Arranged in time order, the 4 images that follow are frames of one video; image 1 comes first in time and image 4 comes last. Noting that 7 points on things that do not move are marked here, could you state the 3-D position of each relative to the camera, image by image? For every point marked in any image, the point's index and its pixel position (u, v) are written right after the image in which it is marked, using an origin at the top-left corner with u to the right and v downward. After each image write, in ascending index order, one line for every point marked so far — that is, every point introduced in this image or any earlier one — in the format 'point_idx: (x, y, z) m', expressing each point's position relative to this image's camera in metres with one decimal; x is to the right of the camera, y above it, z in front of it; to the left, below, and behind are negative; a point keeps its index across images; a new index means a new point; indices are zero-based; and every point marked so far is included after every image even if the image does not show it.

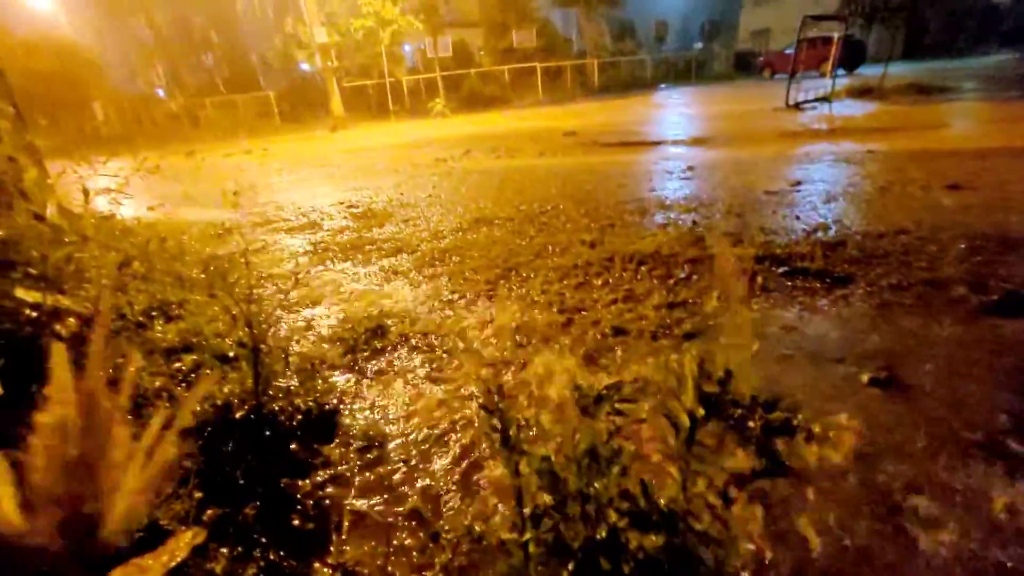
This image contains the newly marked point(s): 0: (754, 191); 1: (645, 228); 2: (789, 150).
0: (+4.2, +1.6, +7.6) m
1: (+2.1, +1.0, +7.0) m
2: (+5.6, +2.7, +9.1) m
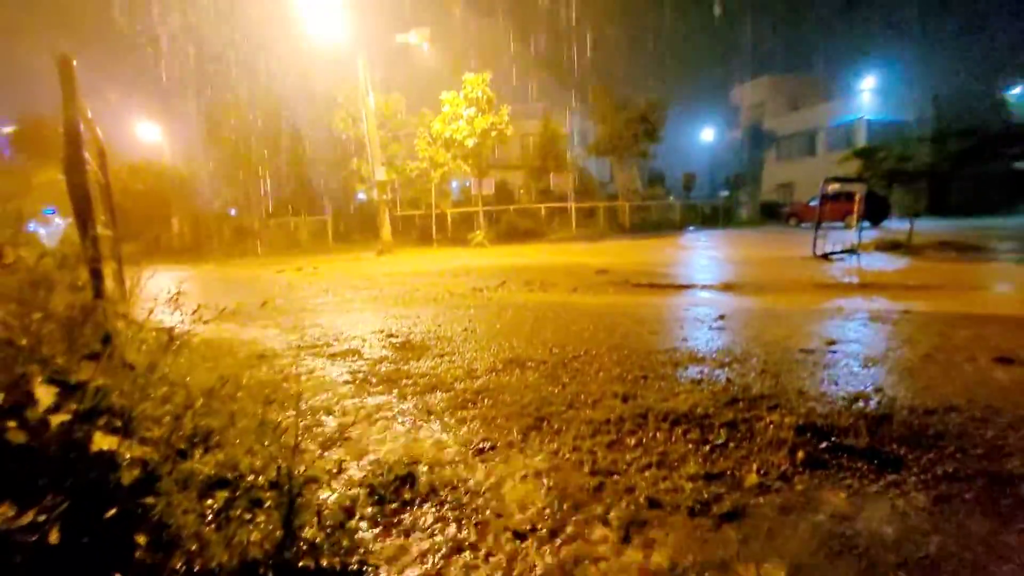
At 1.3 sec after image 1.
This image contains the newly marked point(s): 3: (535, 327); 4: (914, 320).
0: (+4.8, -1.0, +7.6) m
1: (+2.6, -1.5, +7.0) m
2: (+6.3, -0.3, +9.1) m
3: (+0.4, -0.8, +9.0) m
4: (+7.4, -0.6, +8.1) m
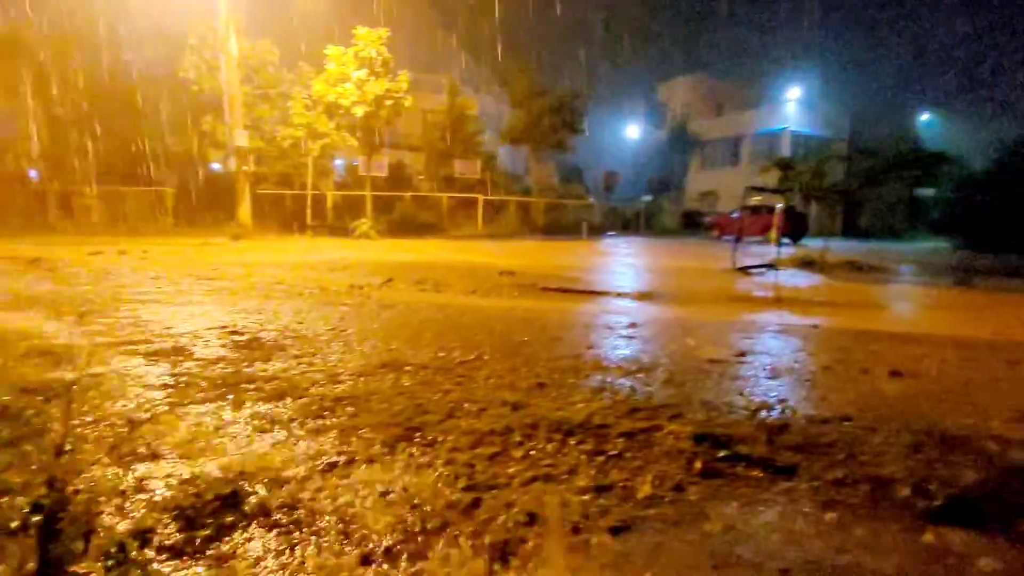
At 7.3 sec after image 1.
0: (+2.9, -1.1, +7.1) m
1: (+0.9, -1.4, +6.2) m
2: (+4.3, -0.6, +8.9) m
3: (-1.6, -0.8, +7.9) m
4: (+5.4, -0.9, +8.1) m
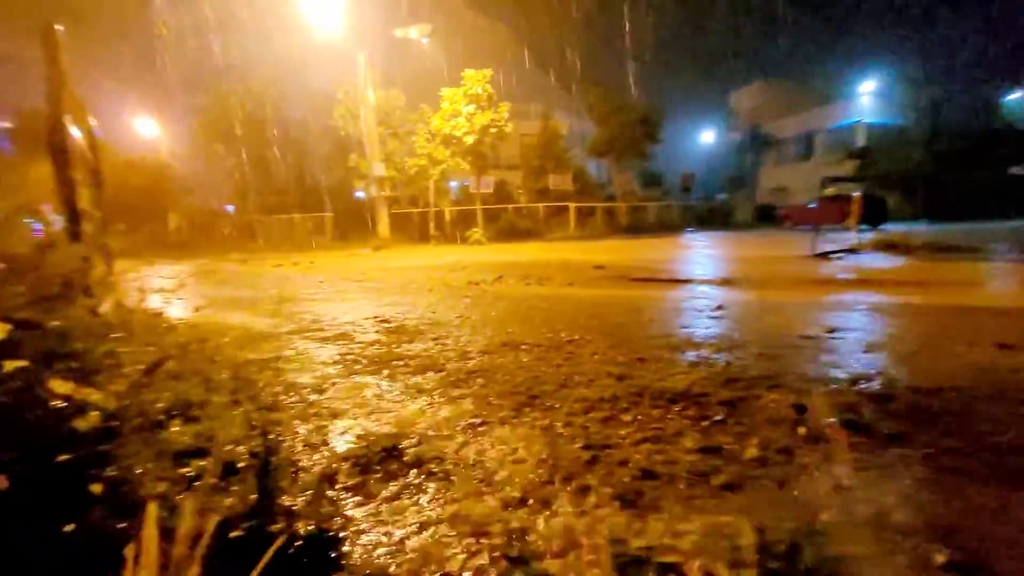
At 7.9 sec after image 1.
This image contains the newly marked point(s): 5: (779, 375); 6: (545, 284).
0: (+4.7, -0.8, +7.5) m
1: (+2.5, -1.2, +6.9) m
2: (+6.2, -0.3, +9.1) m
3: (+0.3, -0.6, +8.9) m
4: (+7.3, -0.5, +8.1) m
5: (+3.9, -1.3, +6.4) m
6: (+0.7, -0.1, +11.5) m
